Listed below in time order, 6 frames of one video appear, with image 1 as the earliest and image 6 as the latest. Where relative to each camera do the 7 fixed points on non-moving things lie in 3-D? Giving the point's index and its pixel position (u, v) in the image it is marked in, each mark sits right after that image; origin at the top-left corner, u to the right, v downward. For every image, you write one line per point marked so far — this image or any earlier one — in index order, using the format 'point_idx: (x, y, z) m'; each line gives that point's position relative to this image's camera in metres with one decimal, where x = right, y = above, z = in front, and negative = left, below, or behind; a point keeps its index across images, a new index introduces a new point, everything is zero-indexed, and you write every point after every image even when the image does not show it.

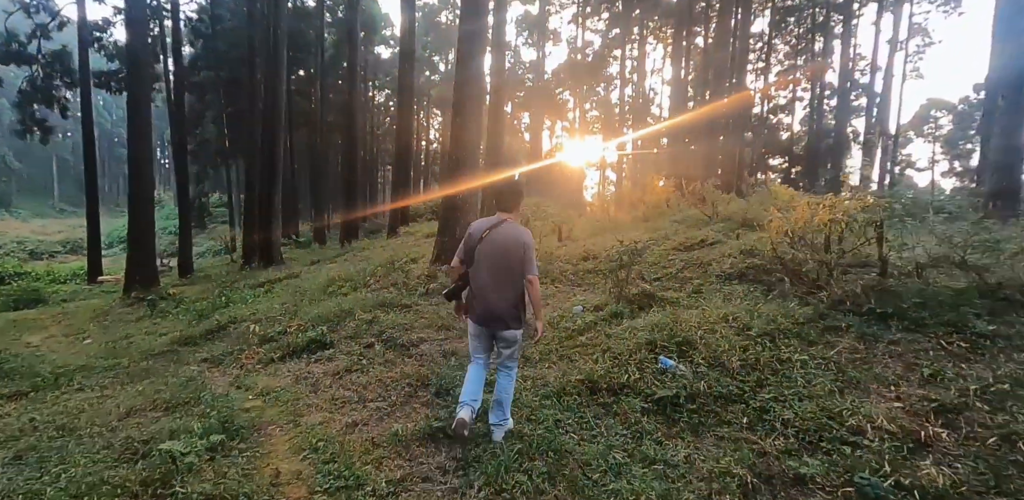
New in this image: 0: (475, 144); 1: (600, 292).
0: (-0.6, +1.8, +9.5) m
1: (+1.2, -0.6, +7.7) m
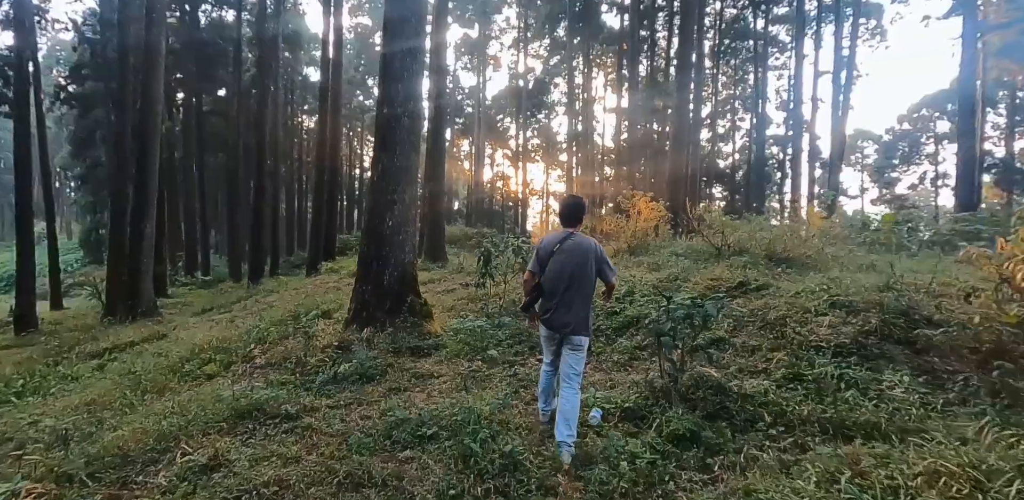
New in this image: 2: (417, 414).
0: (-1.1, +1.2, +6.4) m
1: (+0.9, -1.1, +4.7) m
2: (-0.7, -1.2, +4.1) m
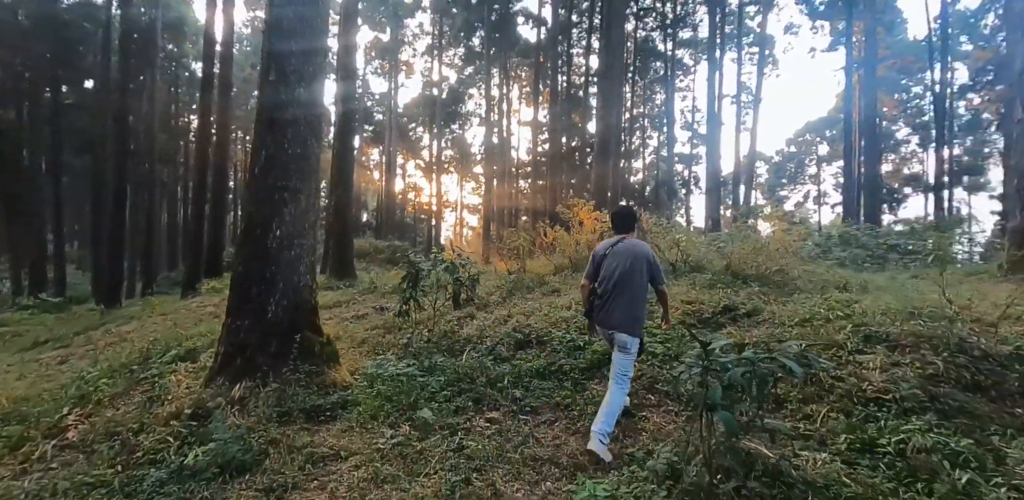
0: (-1.6, +1.0, +4.7) m
1: (+0.6, -1.2, +3.3) m
2: (-0.9, -1.3, +2.4) m
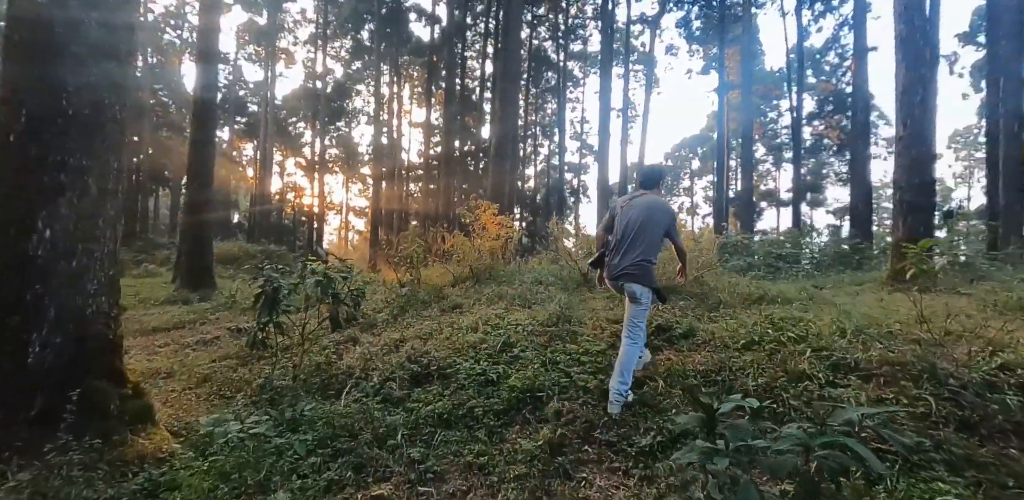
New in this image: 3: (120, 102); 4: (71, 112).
0: (-2.3, +1.0, +3.3) m
1: (+0.2, -1.3, +2.3) m
2: (-1.1, -1.3, +1.2) m
3: (-2.3, +0.9, +3.3) m
4: (-2.4, +0.7, +3.1) m
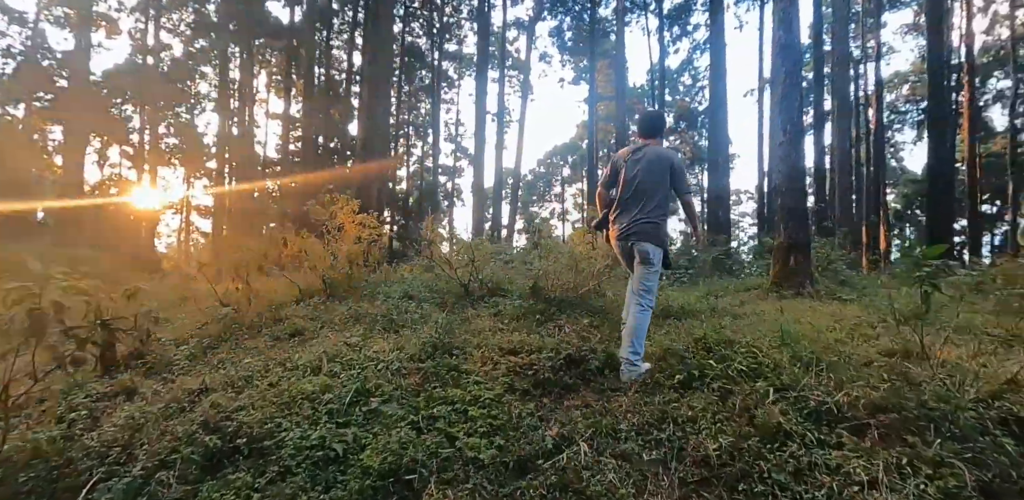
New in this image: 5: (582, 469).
0: (-2.8, +1.0, +1.5) m
1: (-0.1, -1.3, +1.1) m
2: (-1.1, -1.3, -0.4) m
3: (-2.8, +0.9, +1.4) m
4: (-2.8, +0.7, +1.2) m
5: (+0.3, -0.9, +2.5) m
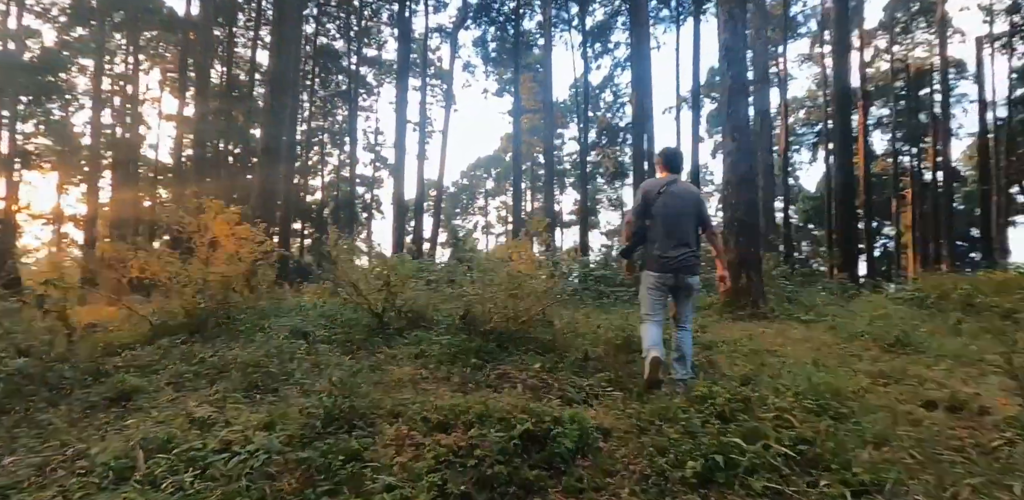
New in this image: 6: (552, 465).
0: (-2.8, +0.9, 0.0) m
1: (-0.1, -1.3, -0.1) m
2: (-0.9, -1.4, -1.6) m
3: (-2.8, +0.8, 0.0) m
4: (-2.7, +0.7, -0.3) m
5: (+0.1, -1.0, +1.4) m
6: (+0.2, -0.9, +2.3) m
